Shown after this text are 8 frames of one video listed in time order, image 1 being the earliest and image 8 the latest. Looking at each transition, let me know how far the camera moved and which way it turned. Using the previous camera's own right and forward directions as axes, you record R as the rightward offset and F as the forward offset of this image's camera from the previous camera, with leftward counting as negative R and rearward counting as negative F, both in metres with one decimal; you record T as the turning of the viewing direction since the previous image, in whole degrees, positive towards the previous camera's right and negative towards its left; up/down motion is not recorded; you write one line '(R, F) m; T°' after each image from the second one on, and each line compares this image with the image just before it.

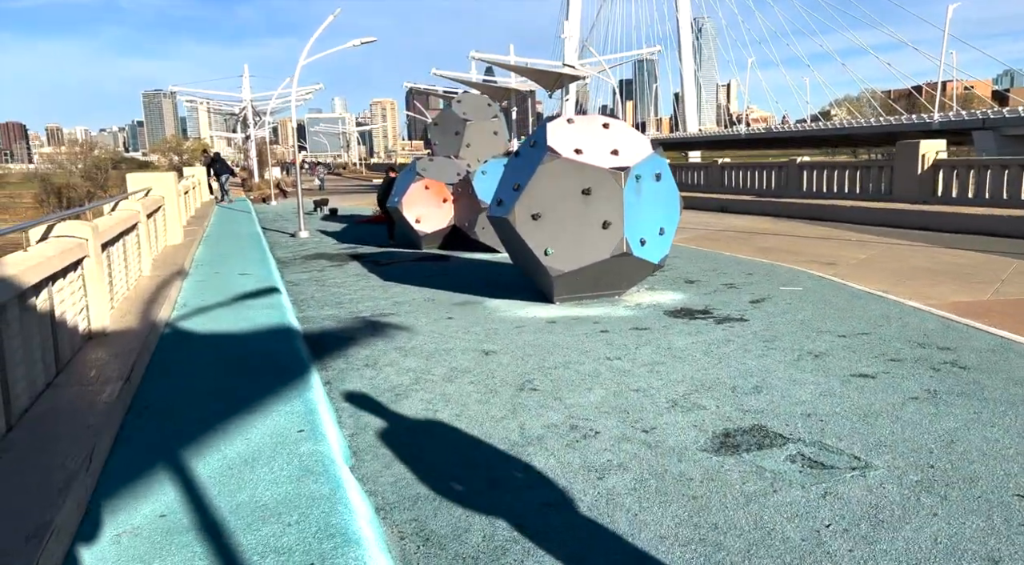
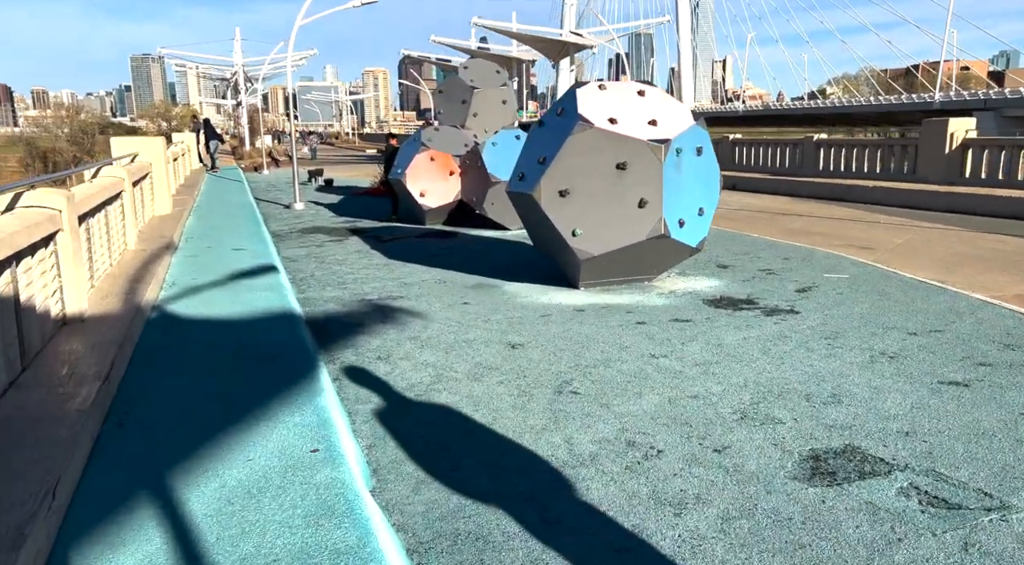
(-0.3, +0.6) m; +1°
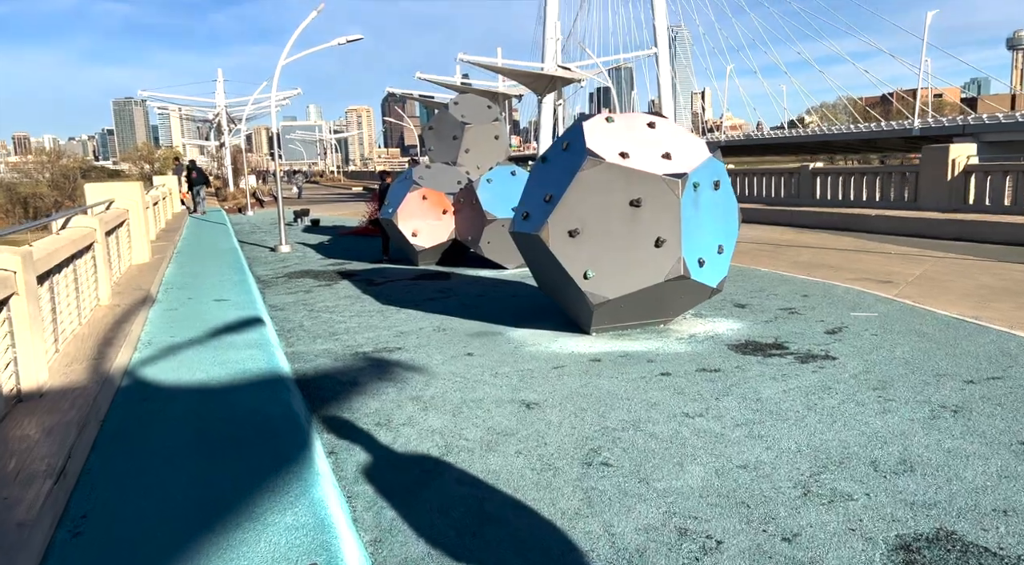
(-0.2, +0.5) m; +1°
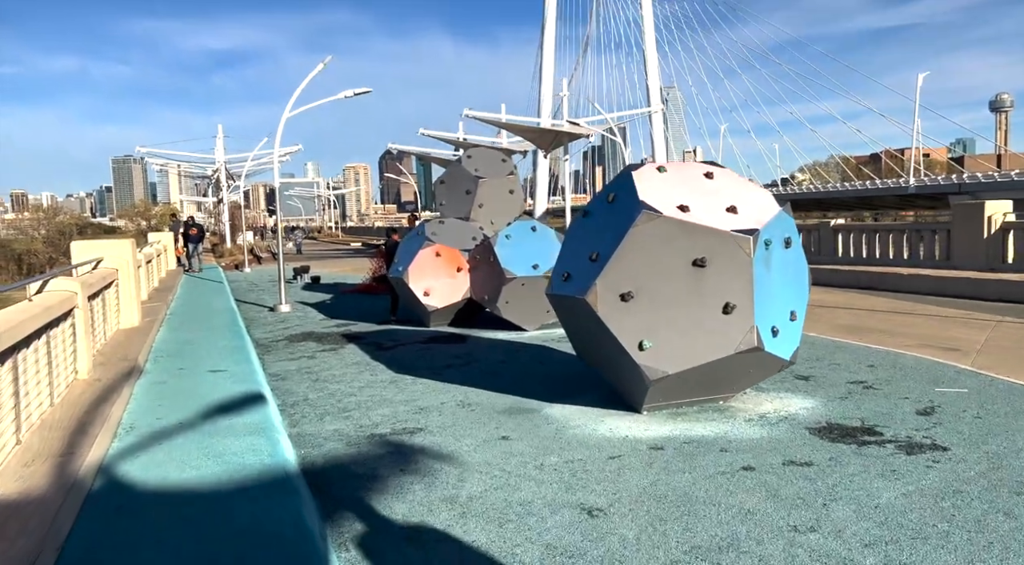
(-0.3, +0.8) m; 0°
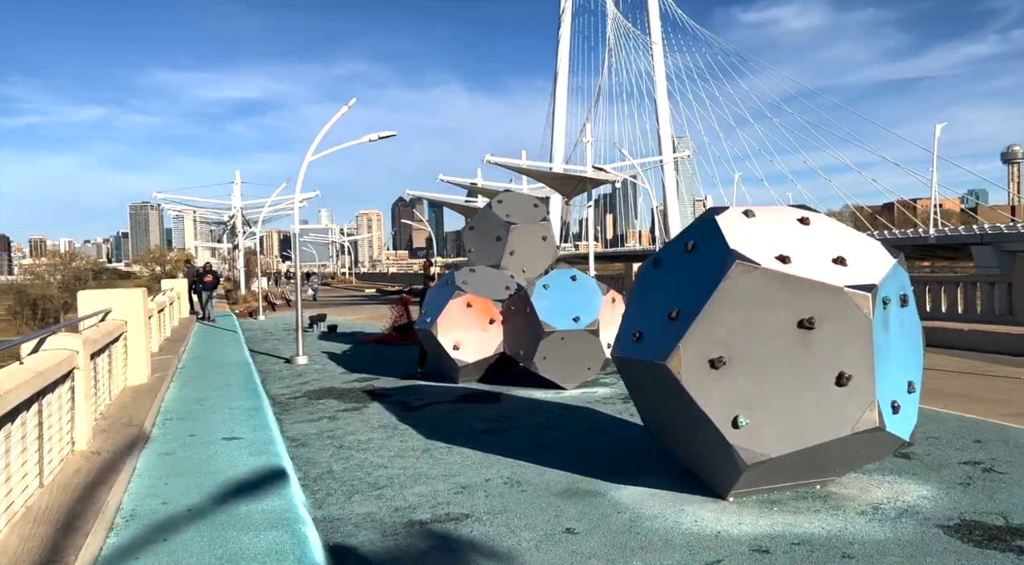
(-0.4, +0.7) m; -1°
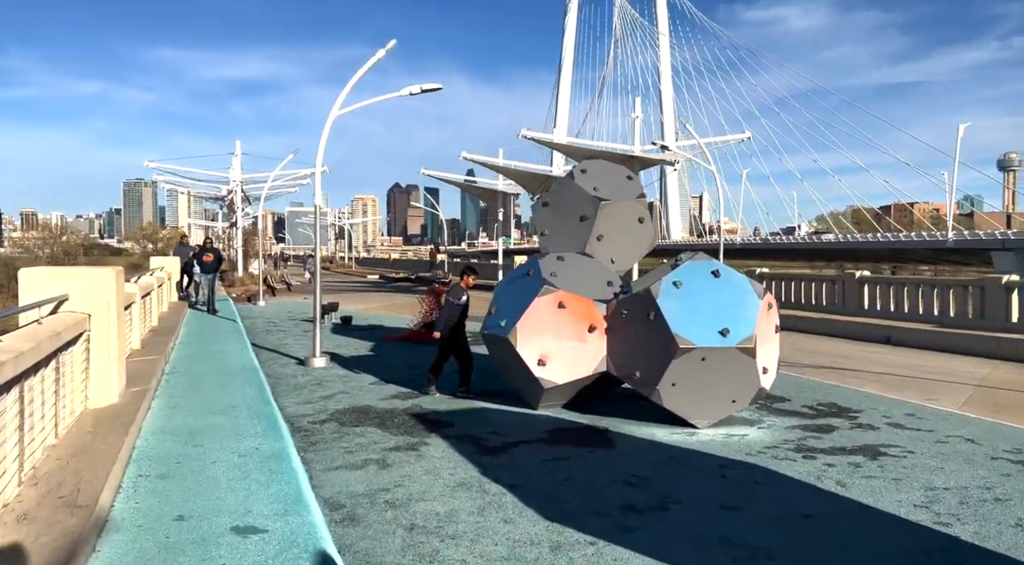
(-1.2, +2.6) m; +1°
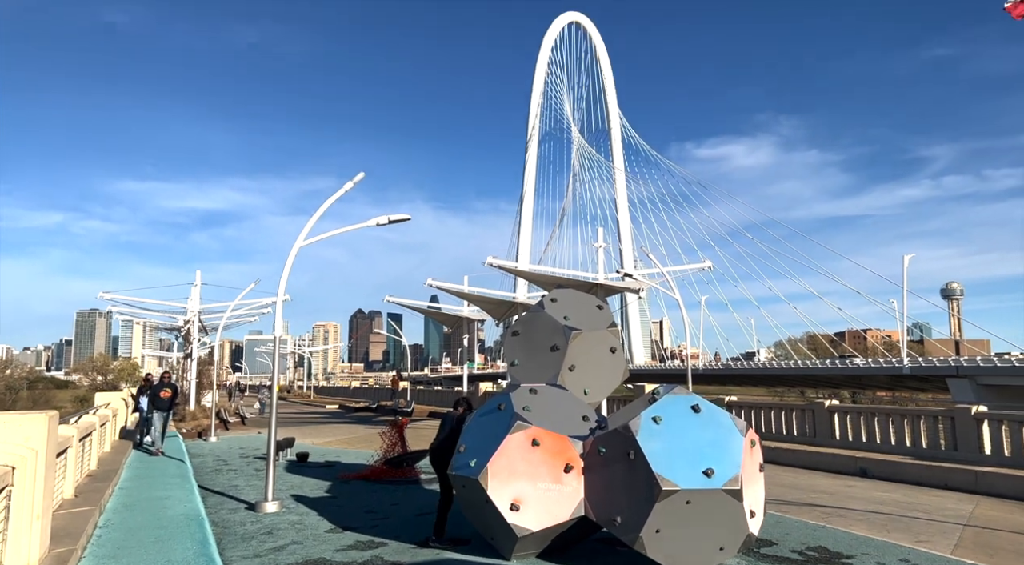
(-0.1, +0.3) m; +3°
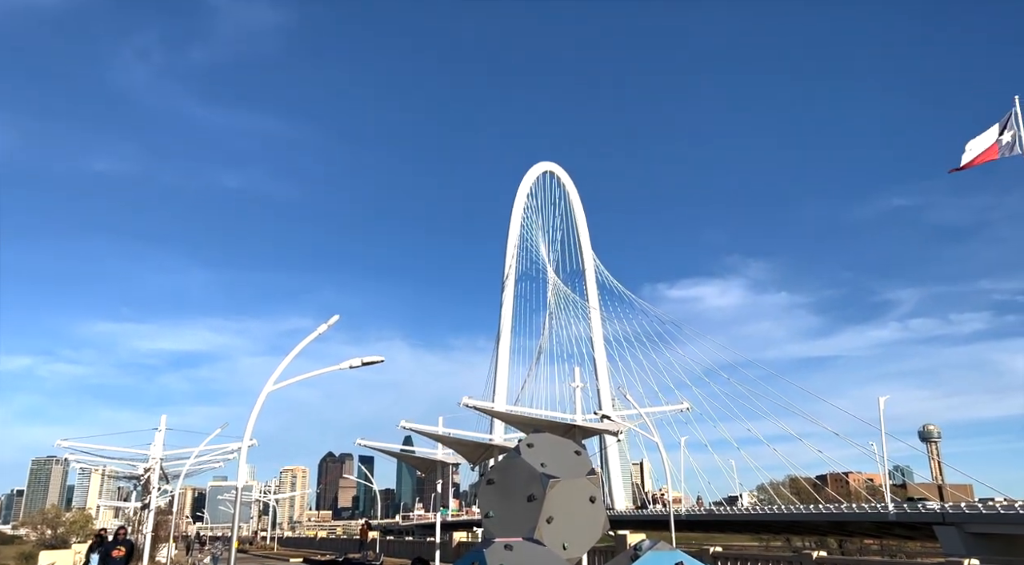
(0.0, 0.0) m; +2°
